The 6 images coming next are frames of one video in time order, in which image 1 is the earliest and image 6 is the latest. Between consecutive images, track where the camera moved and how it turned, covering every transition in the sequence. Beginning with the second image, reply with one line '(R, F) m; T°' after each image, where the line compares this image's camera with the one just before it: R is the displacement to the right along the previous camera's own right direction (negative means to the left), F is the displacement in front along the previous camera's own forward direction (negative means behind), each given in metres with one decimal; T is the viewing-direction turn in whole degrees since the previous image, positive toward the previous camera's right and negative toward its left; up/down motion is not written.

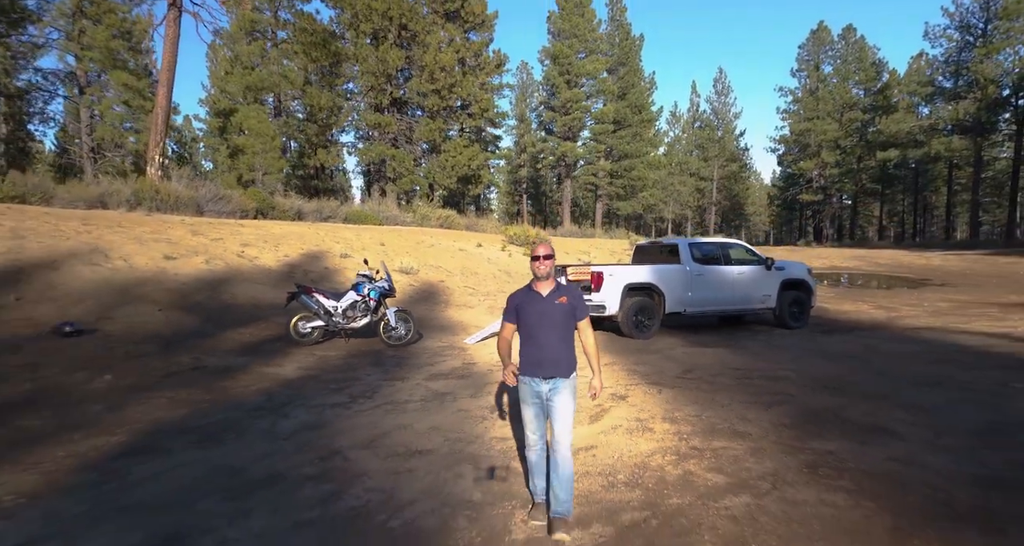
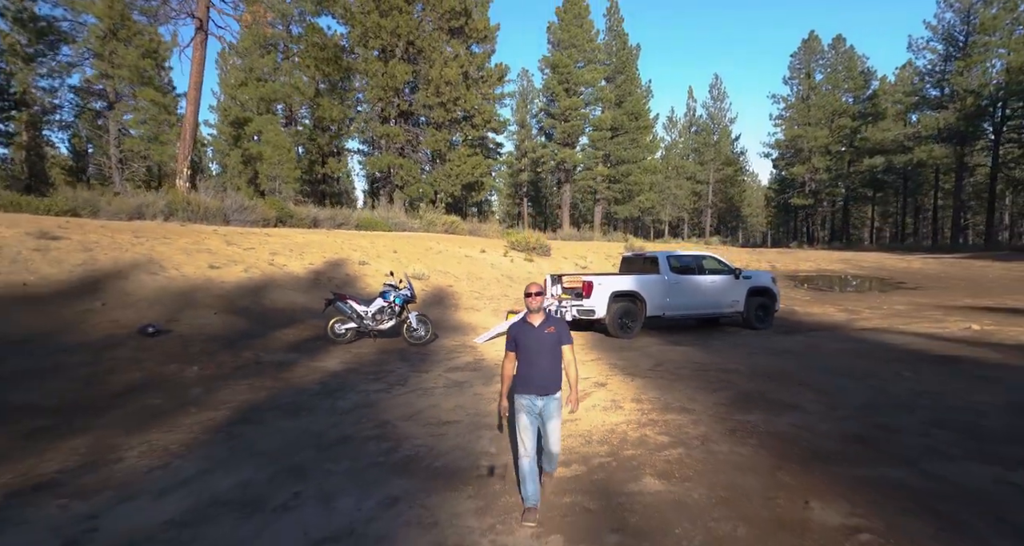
(0.0, -1.3) m; 0°
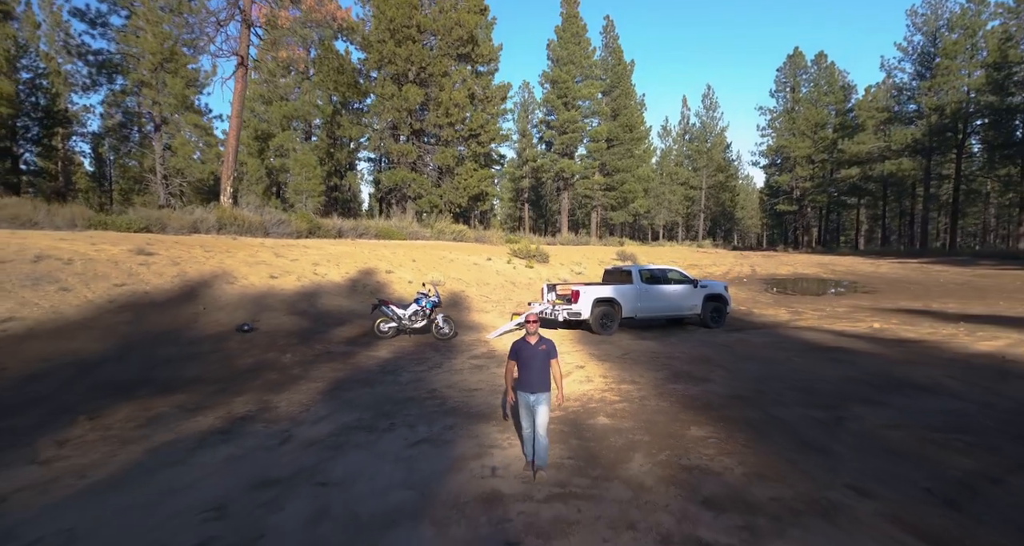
(-0.1, -2.5) m; 0°
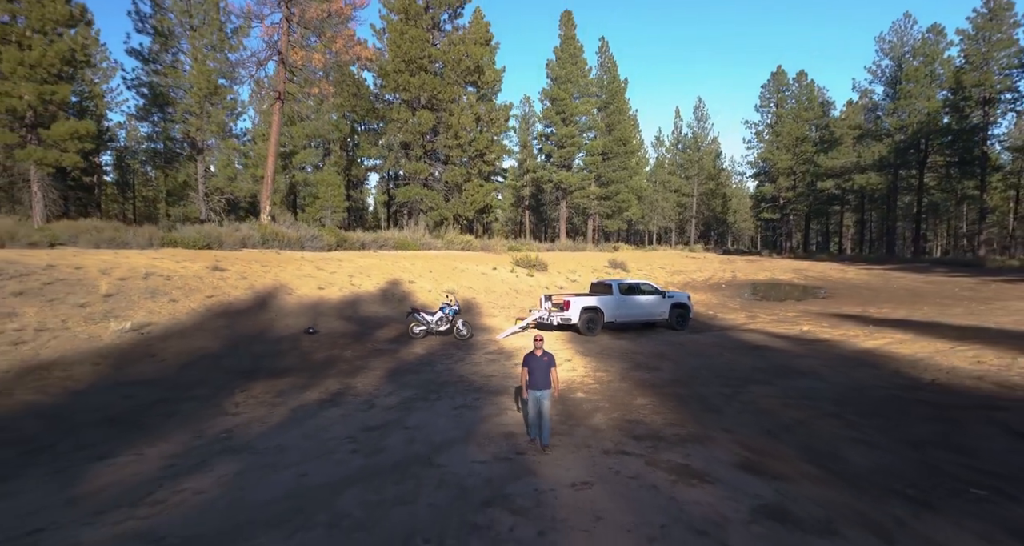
(-0.1, -3.0) m; 0°
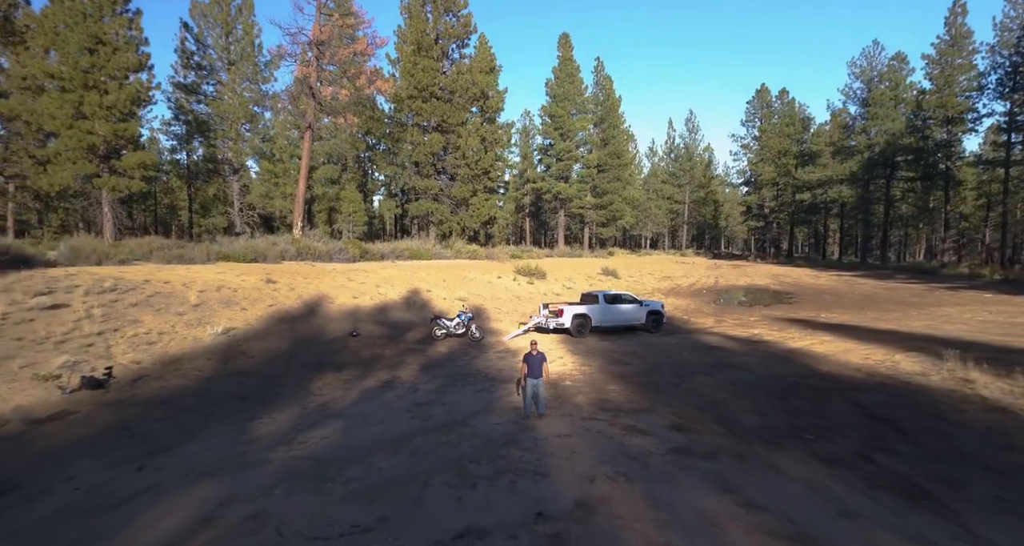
(-0.1, -3.2) m; 0°
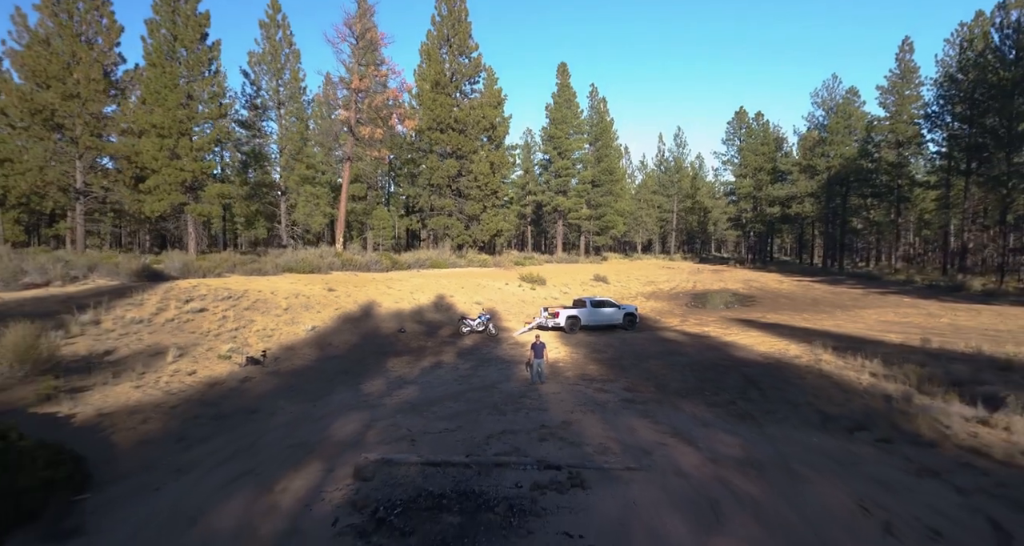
(-0.4, -5.4) m; 0°
